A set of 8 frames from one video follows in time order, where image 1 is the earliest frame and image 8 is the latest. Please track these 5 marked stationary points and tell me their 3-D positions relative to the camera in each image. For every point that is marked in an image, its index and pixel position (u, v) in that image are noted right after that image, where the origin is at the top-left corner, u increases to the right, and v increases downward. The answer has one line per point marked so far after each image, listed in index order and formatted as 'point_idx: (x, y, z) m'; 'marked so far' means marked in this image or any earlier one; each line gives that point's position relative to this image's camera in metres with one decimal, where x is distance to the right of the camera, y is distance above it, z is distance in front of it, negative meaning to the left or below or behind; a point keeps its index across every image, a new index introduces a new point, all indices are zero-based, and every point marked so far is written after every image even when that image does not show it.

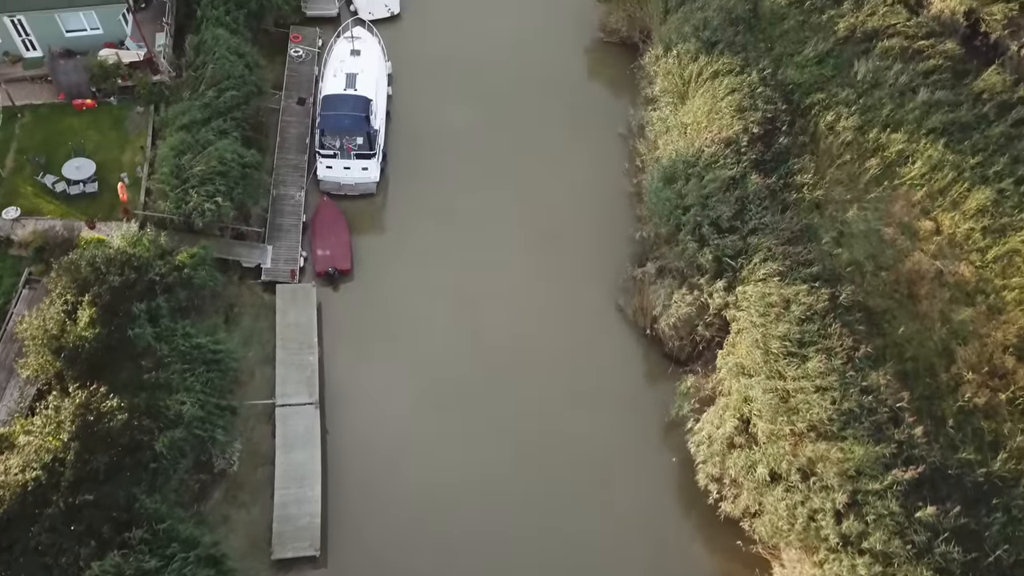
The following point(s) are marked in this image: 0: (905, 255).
0: (+7.3, +0.6, +15.0) m
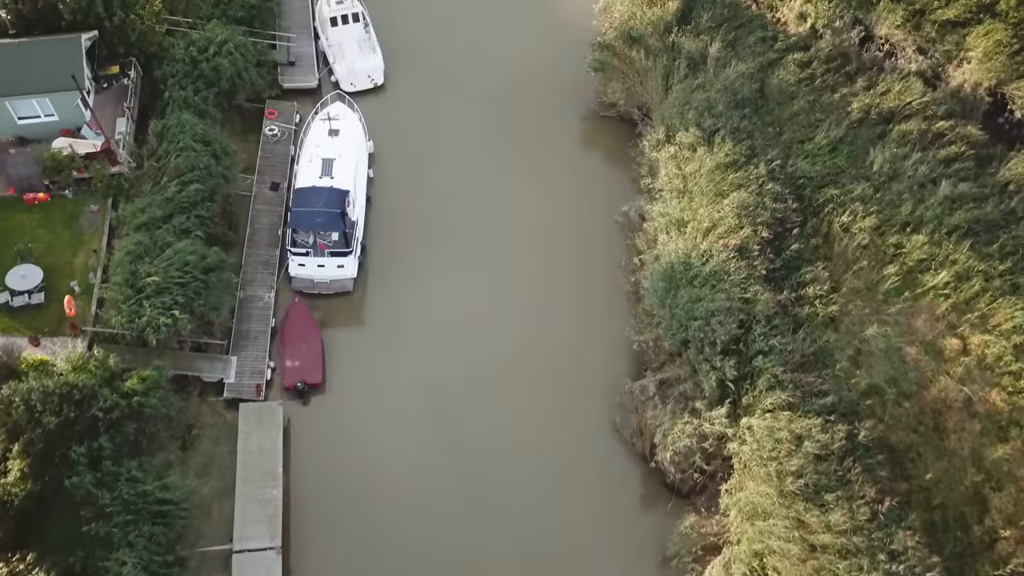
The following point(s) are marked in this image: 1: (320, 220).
0: (+7.0, -1.5, +13.7) m
1: (-3.8, +1.3, +16.0) m
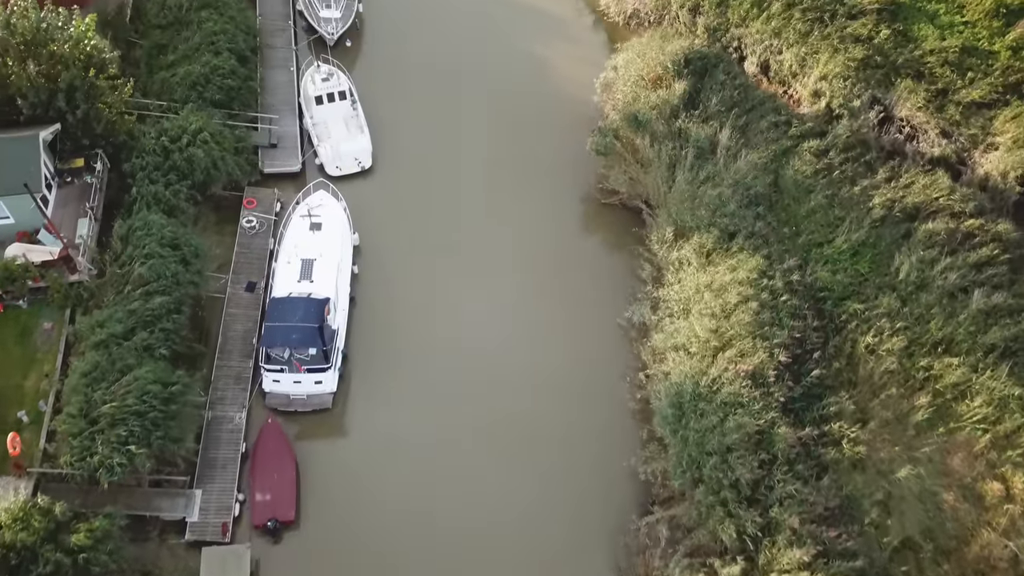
0: (+6.9, -3.7, +12.2) m
1: (-3.9, -0.8, +14.6) m
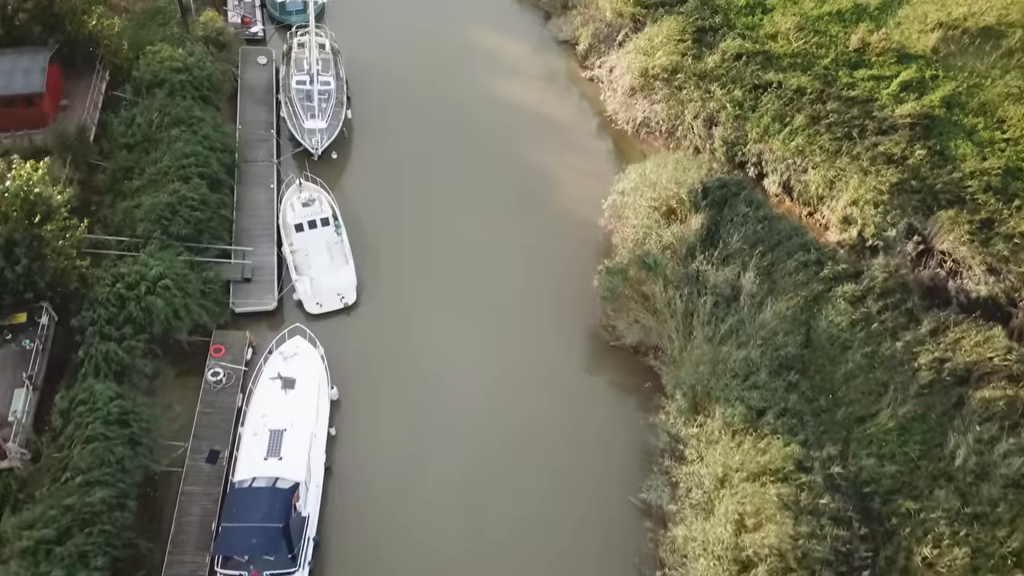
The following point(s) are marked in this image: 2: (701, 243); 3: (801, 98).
0: (+6.8, -6.6, +10.1) m
1: (-4.0, -3.8, +12.6) m
2: (+3.8, +0.9, +16.2) m
3: (+7.0, +4.6, +19.8) m
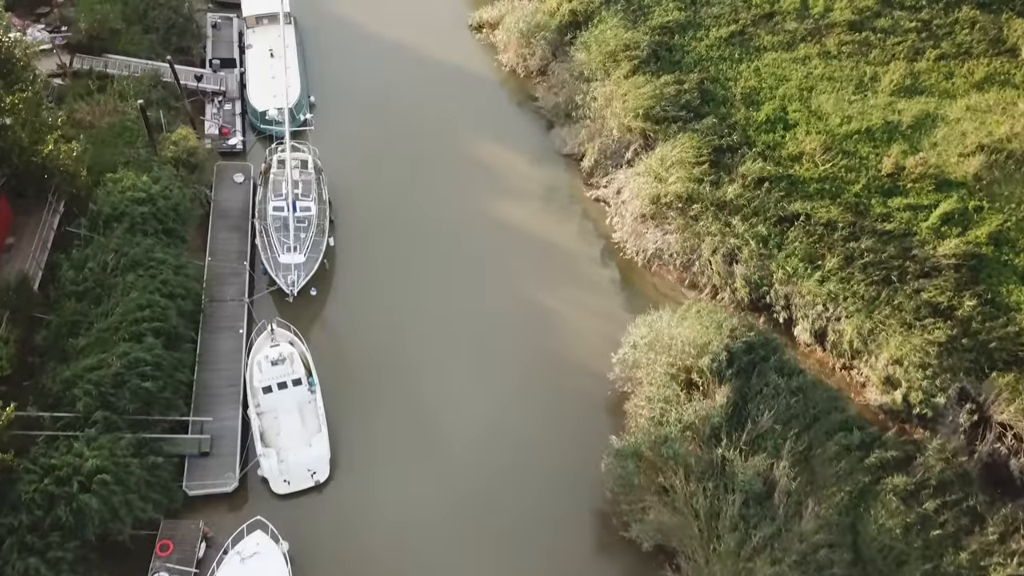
0: (+6.7, -9.5, +7.5) m
1: (-4.1, -6.8, +10.2) m
2: (+3.7, -2.3, +14.0) m
3: (+7.0, +1.2, +17.8) m
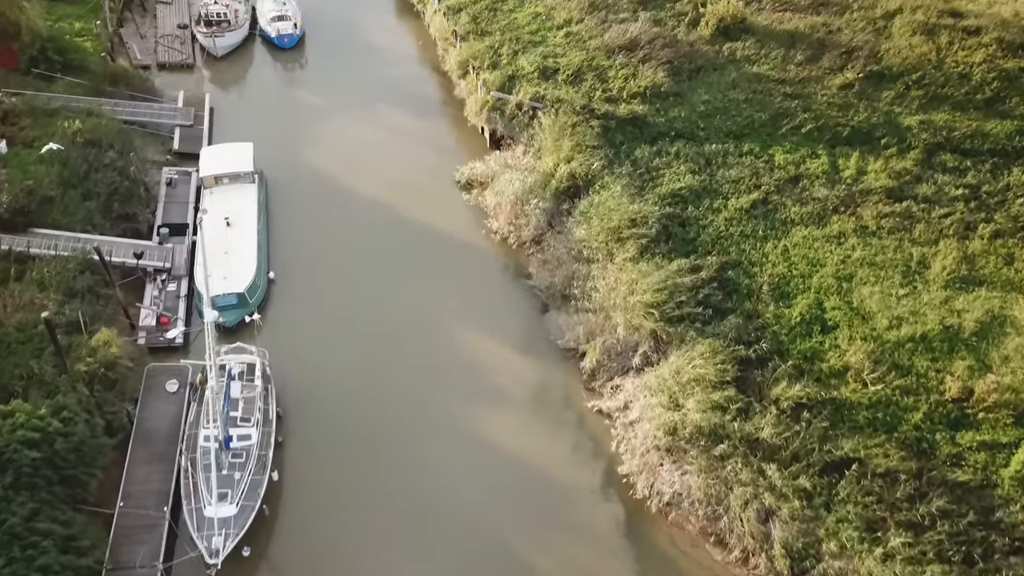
0: (+6.2, -13.2, +3.0) m
1: (-4.5, -10.7, +6.1) m
2: (+3.3, -6.6, +10.2) m
3: (+6.6, -3.5, +14.2) m
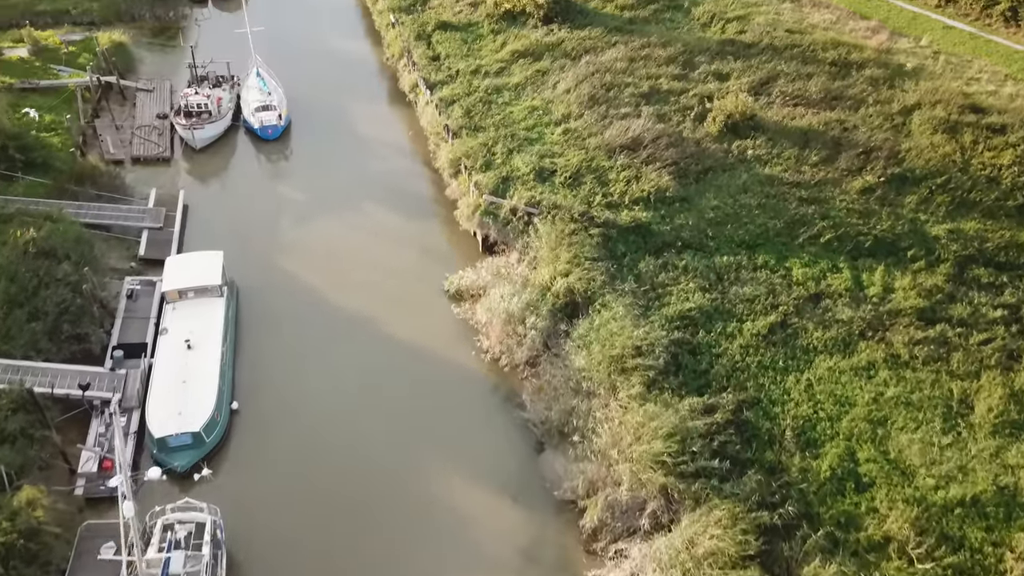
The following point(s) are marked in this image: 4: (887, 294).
0: (+6.0, -14.9, -0.1) m
1: (-4.8, -12.7, +3.2) m
2: (+3.1, -8.9, +7.6) m
3: (+6.4, -6.1, +11.8) m
4: (+9.1, -0.1, +19.8) m
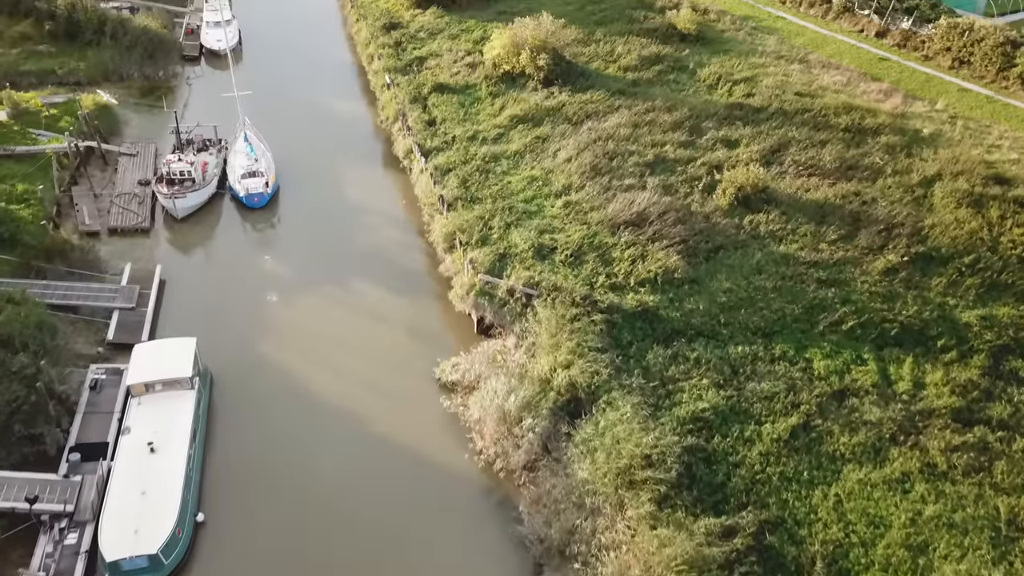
0: (+5.8, -16.1, -2.5) m
1: (-4.9, -13.9, +0.9) m
2: (+2.9, -10.4, +5.5) m
3: (+6.3, -7.8, +9.9) m
4: (+9.0, -2.3, +18.1) m
